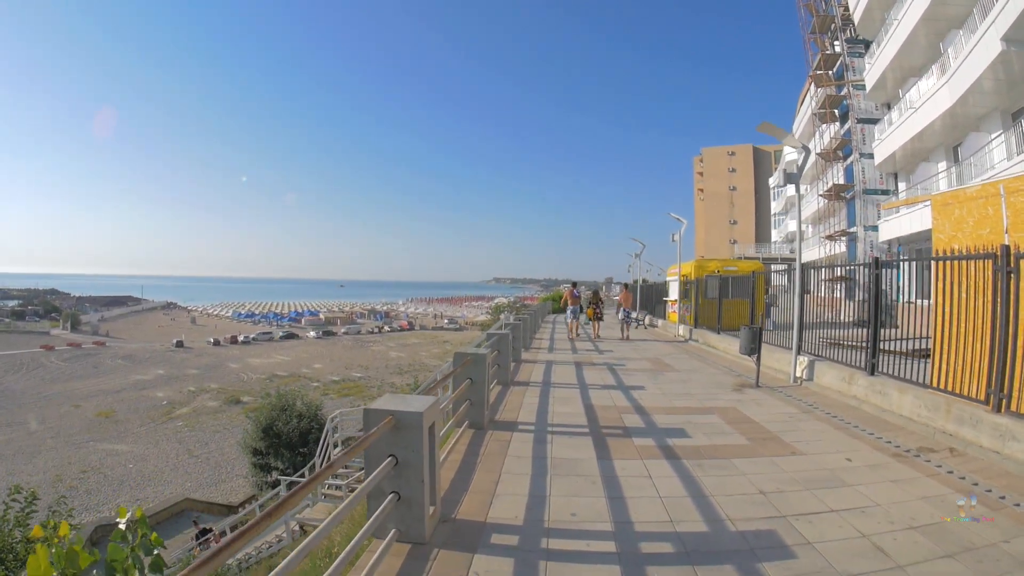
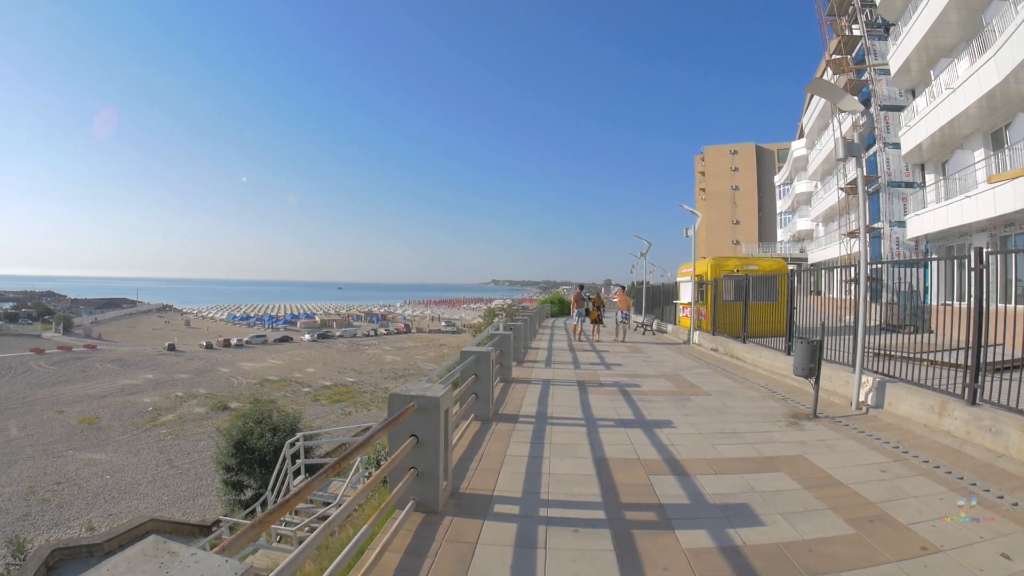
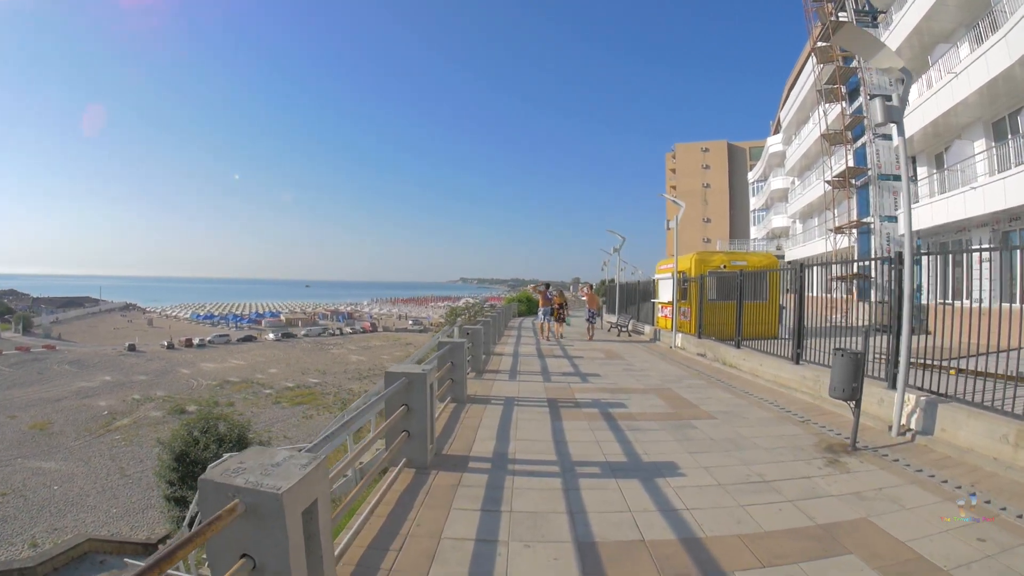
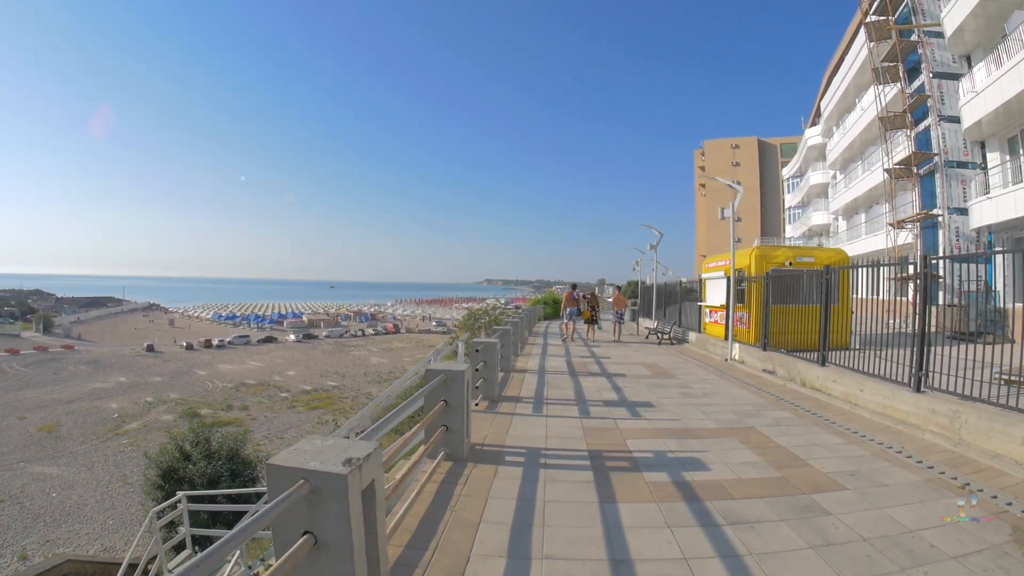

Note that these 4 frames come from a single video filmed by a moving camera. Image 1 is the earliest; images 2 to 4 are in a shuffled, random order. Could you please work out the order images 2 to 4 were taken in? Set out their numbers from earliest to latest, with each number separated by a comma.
2, 3, 4
